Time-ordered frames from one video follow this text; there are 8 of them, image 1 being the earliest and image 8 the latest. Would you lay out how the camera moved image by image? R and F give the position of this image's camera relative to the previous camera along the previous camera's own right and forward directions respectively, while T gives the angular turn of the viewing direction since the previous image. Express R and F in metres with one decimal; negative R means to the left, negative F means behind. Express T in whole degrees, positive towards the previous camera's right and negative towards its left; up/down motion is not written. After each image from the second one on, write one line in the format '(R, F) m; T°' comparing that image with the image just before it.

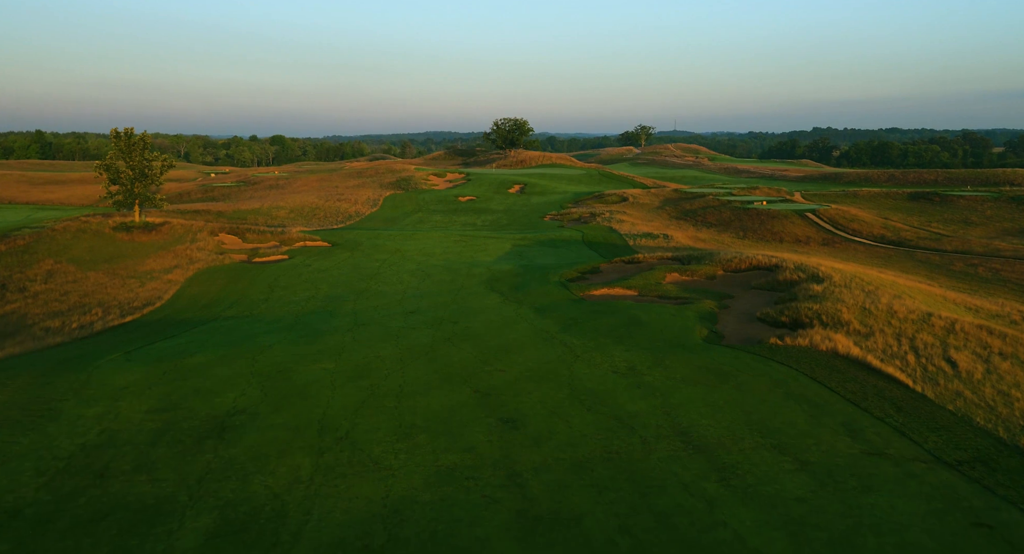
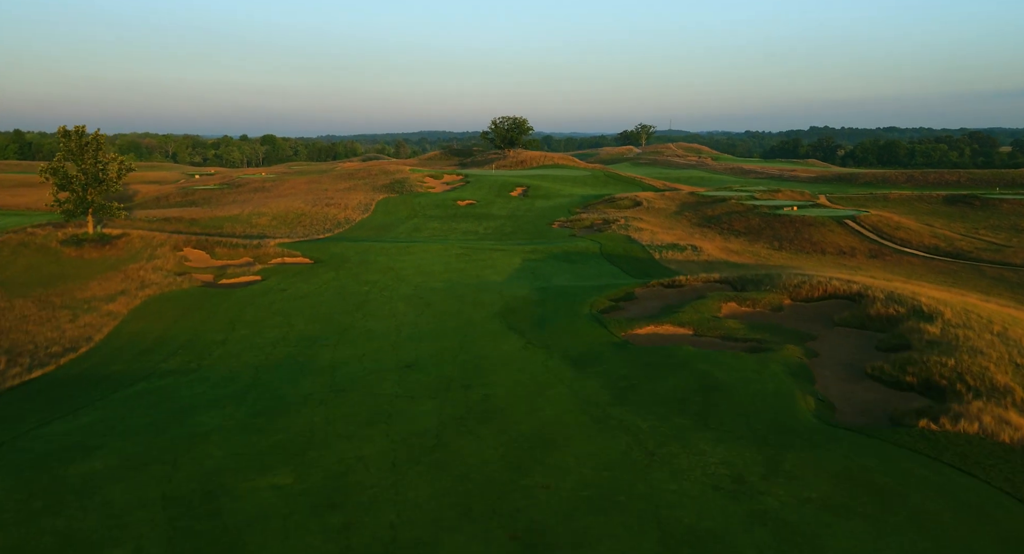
(-0.6, +4.1) m; 0°
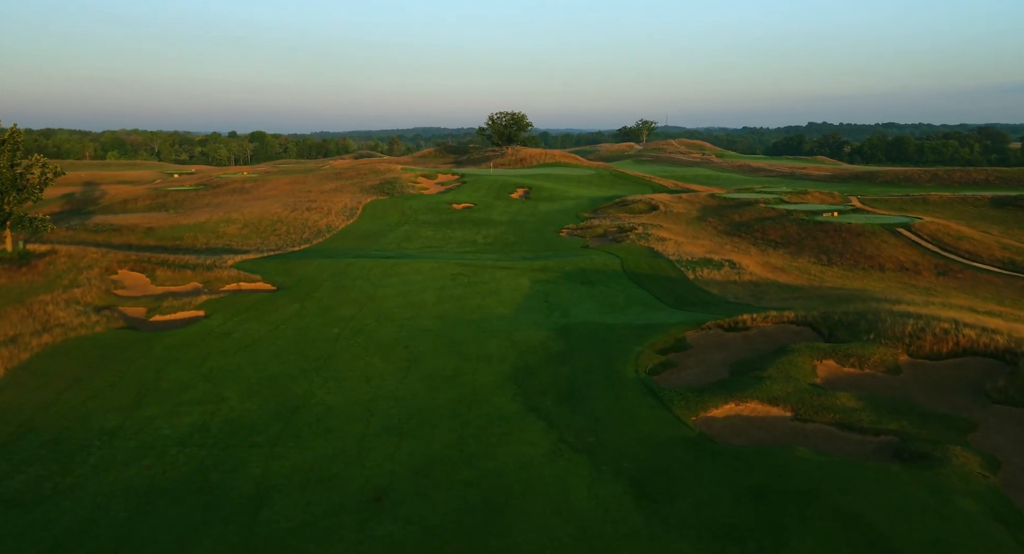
(-0.4, +4.8) m; 0°
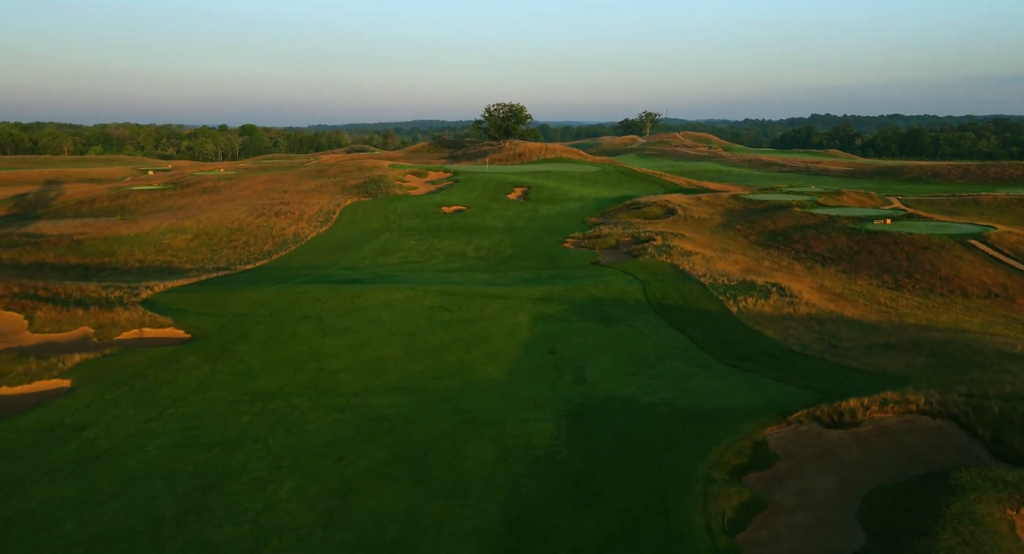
(+0.1, +5.3) m; 0°
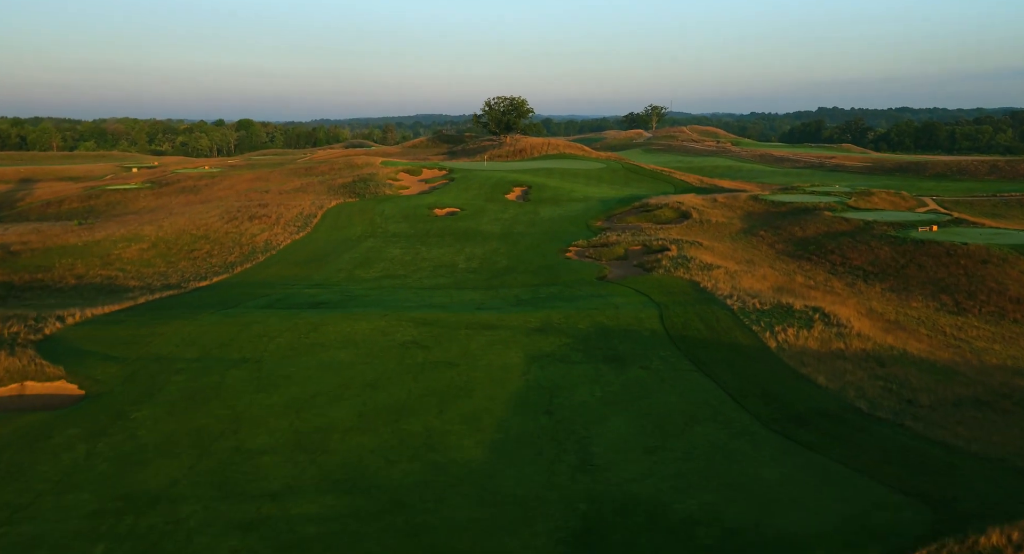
(+0.3, +3.5) m; 0°
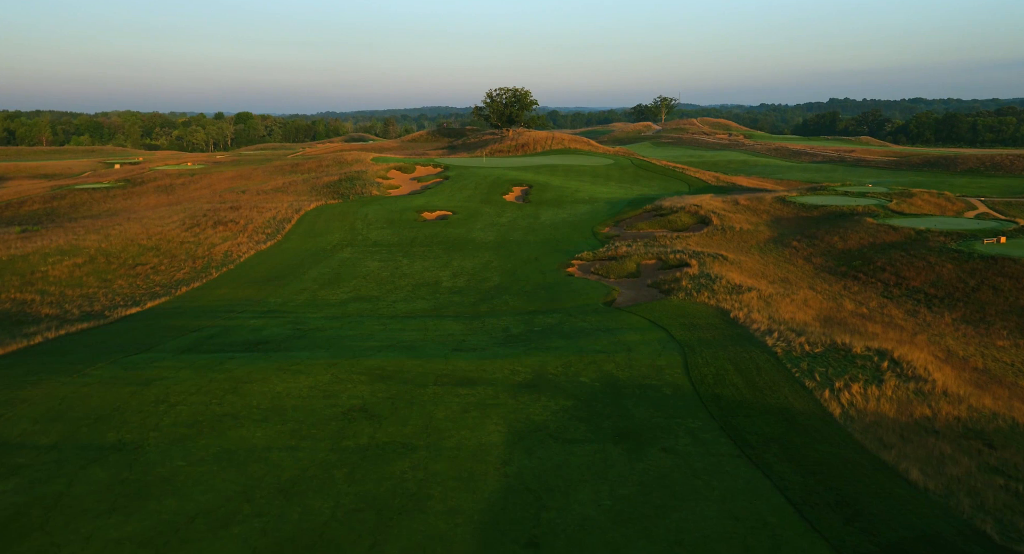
(+0.5, +3.9) m; -1°
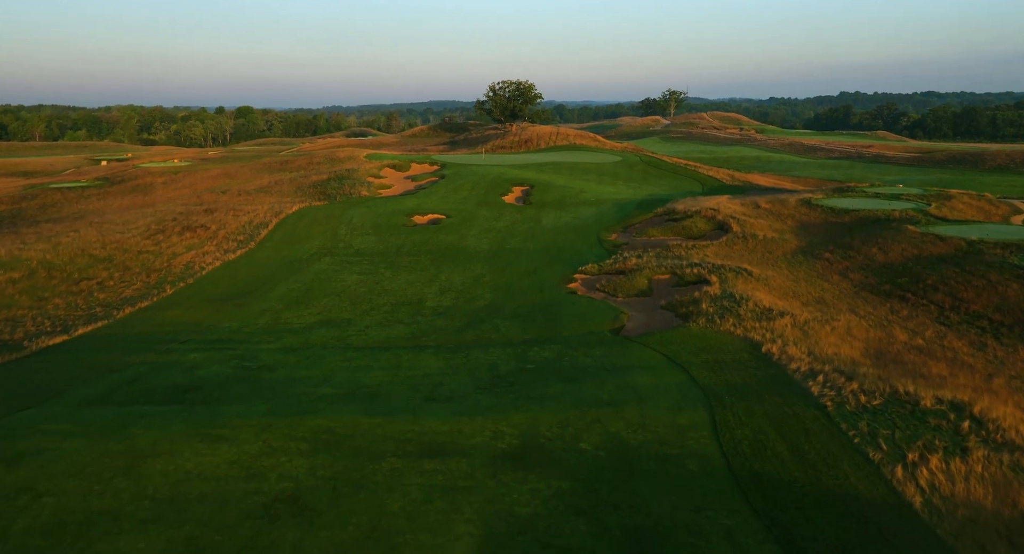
(+0.4, +3.0) m; -1°
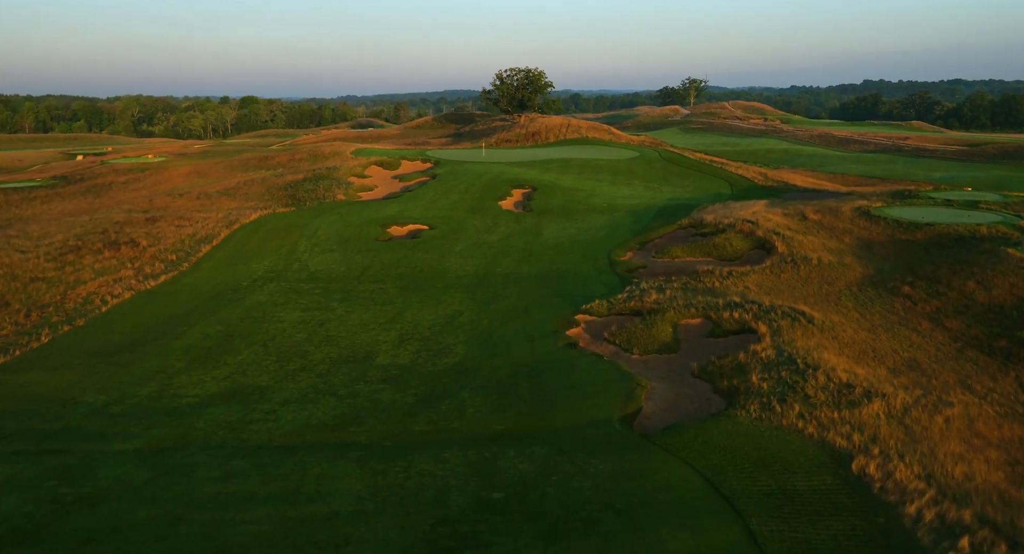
(+0.8, +5.2) m; -1°
